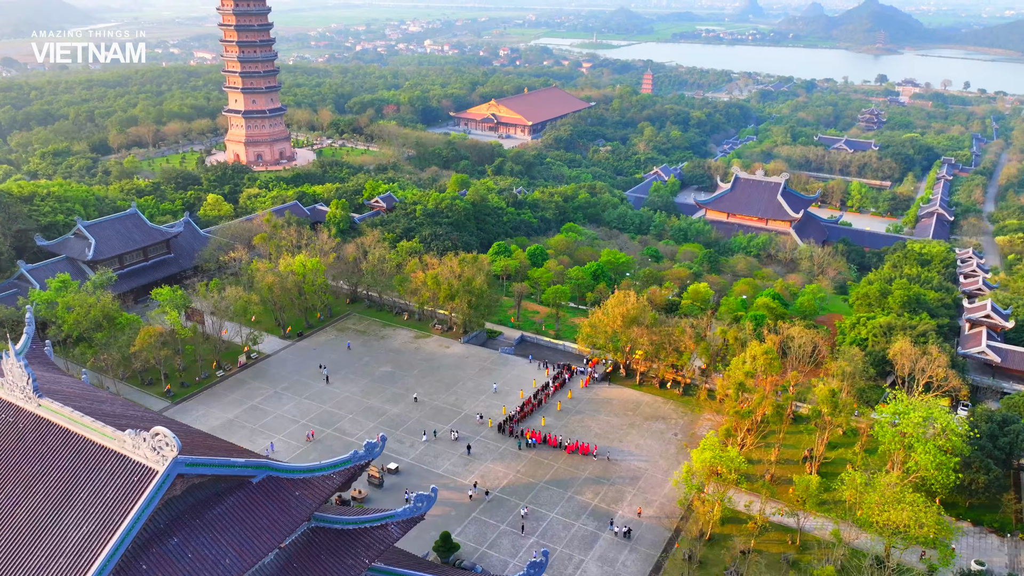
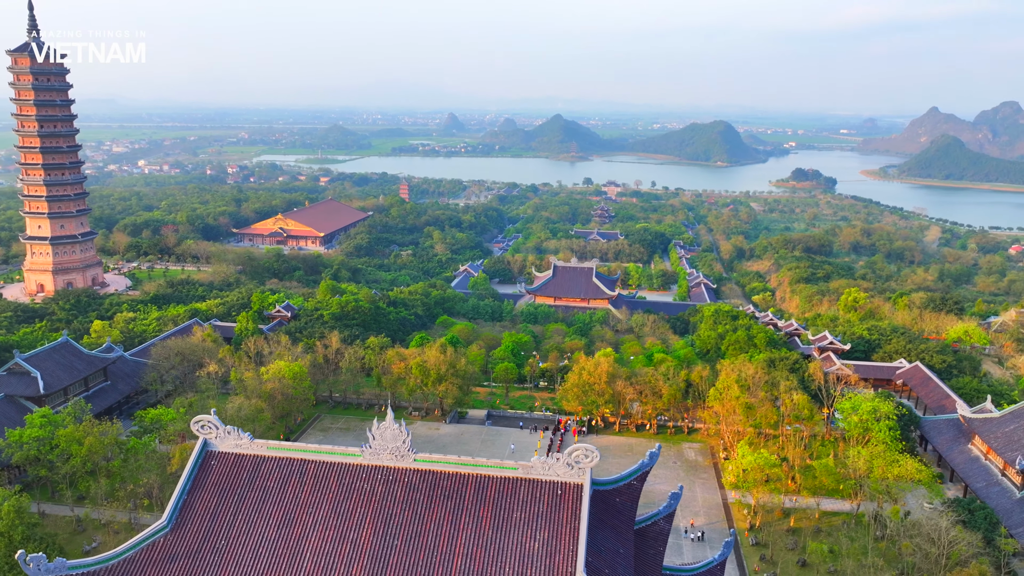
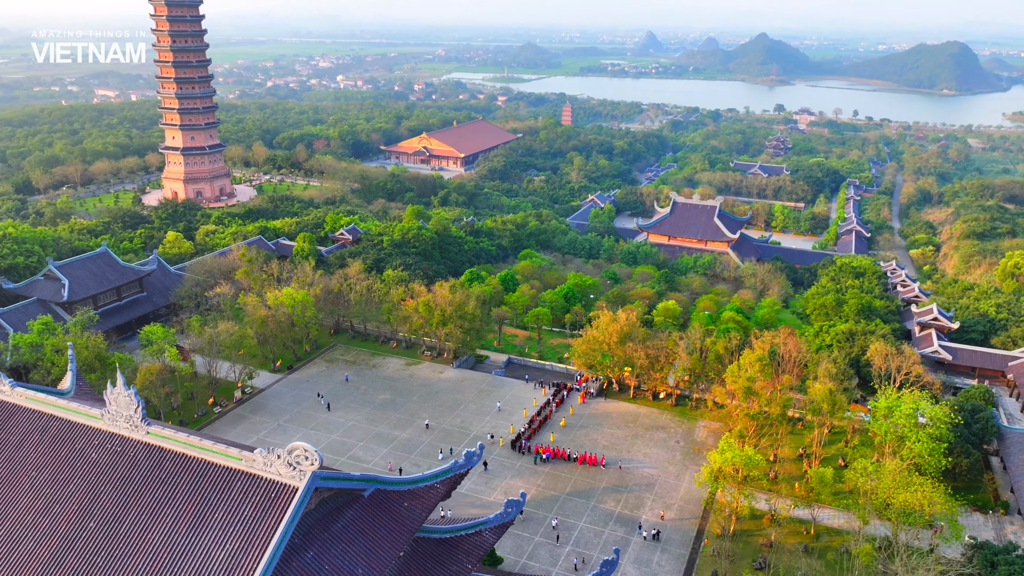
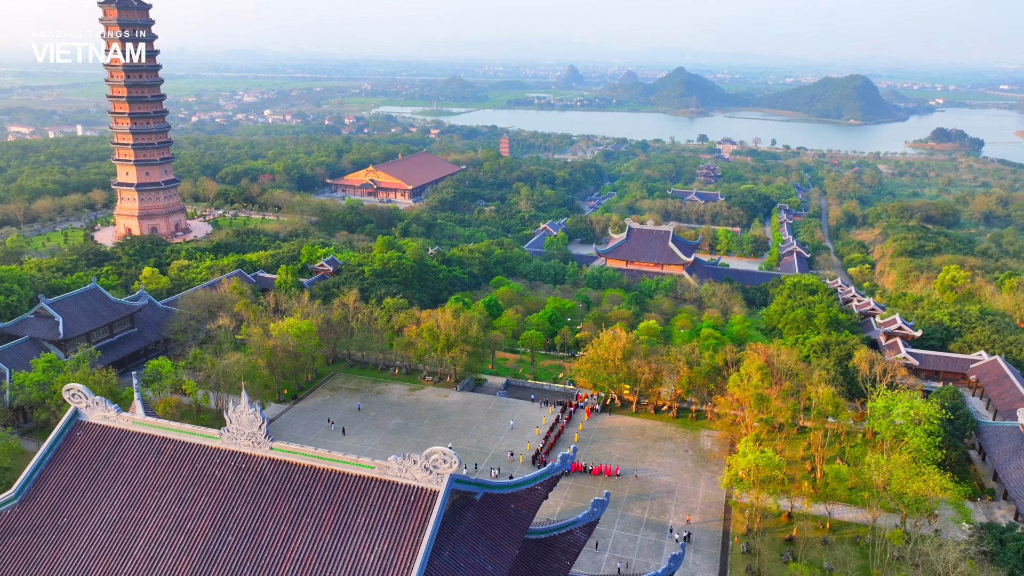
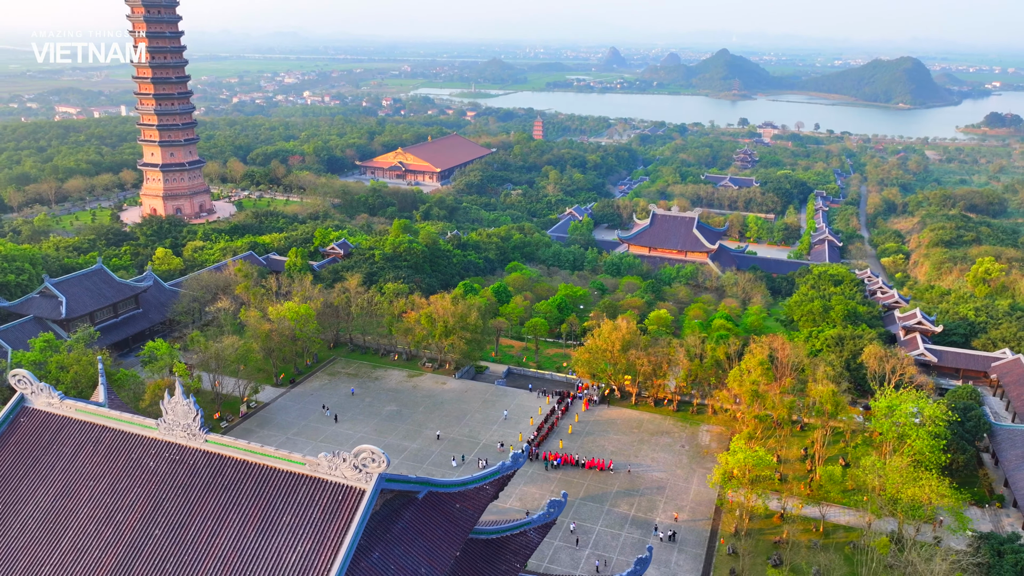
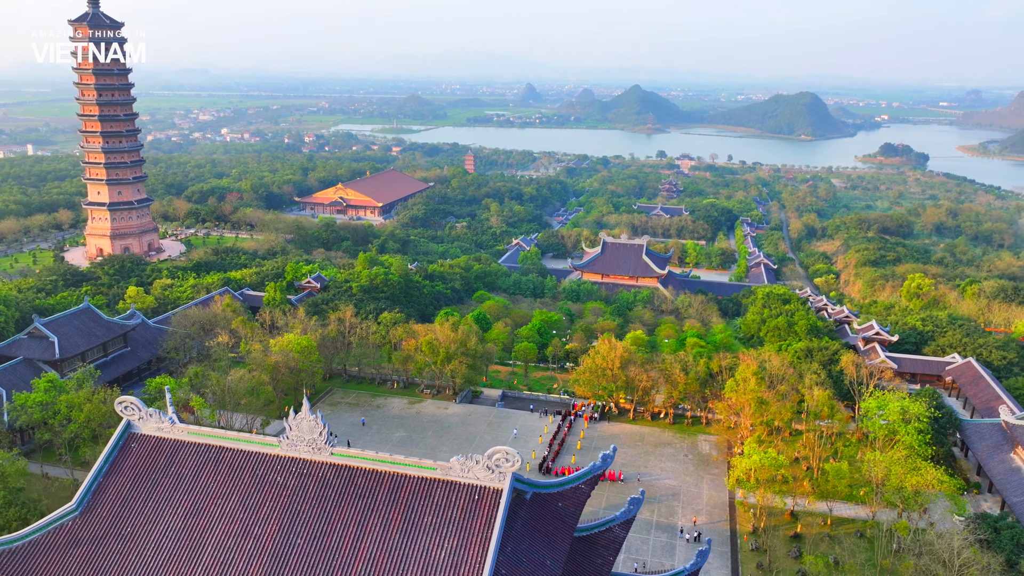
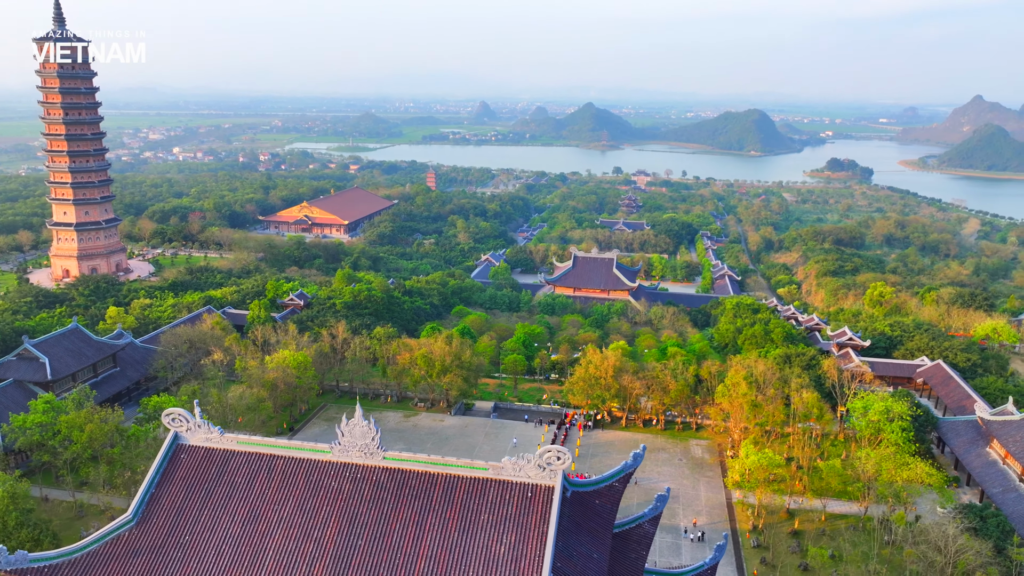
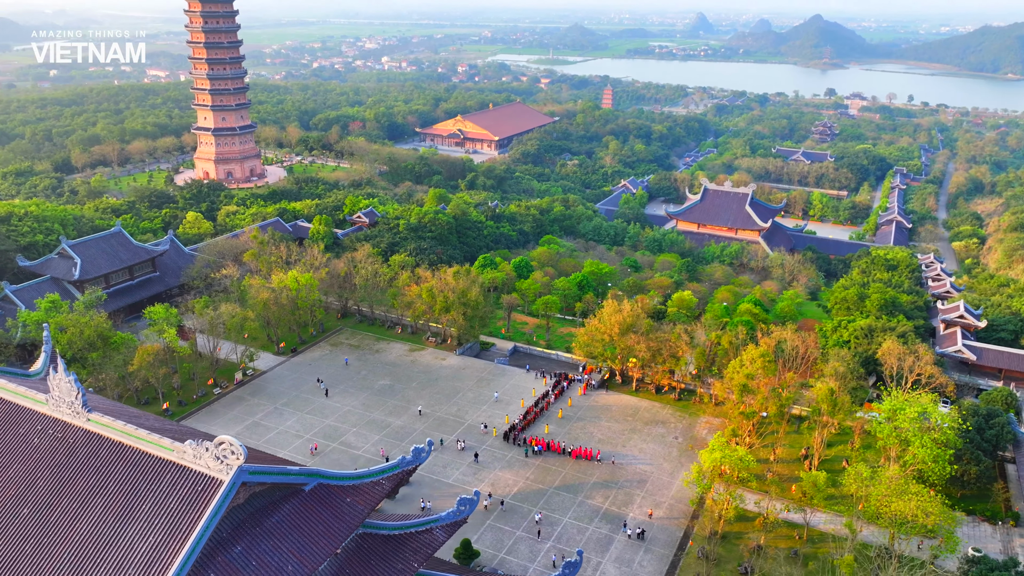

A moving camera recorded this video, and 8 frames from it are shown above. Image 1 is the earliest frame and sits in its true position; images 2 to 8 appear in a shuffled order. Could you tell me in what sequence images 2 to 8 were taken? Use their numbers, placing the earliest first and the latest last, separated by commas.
8, 3, 5, 4, 6, 7, 2
